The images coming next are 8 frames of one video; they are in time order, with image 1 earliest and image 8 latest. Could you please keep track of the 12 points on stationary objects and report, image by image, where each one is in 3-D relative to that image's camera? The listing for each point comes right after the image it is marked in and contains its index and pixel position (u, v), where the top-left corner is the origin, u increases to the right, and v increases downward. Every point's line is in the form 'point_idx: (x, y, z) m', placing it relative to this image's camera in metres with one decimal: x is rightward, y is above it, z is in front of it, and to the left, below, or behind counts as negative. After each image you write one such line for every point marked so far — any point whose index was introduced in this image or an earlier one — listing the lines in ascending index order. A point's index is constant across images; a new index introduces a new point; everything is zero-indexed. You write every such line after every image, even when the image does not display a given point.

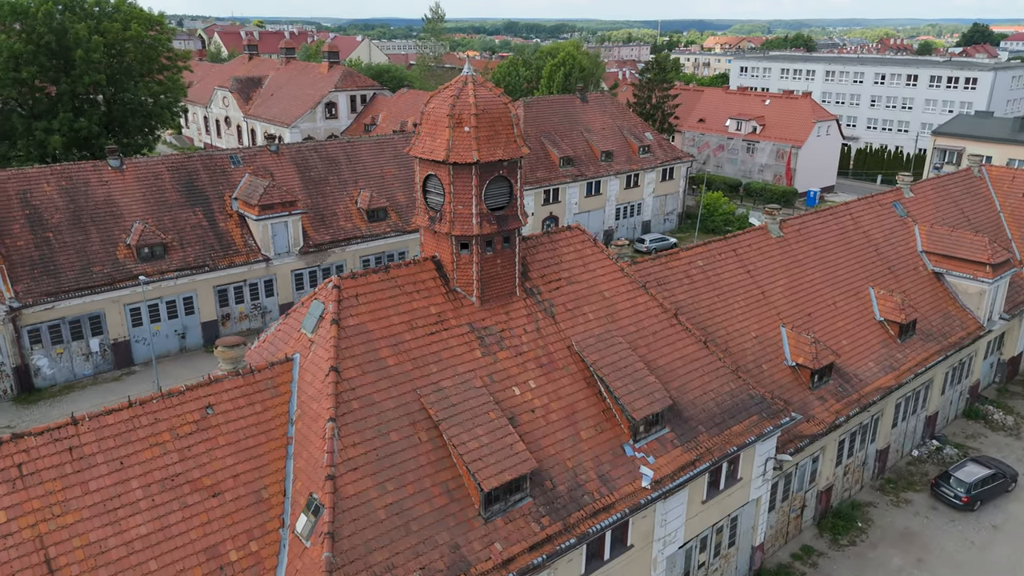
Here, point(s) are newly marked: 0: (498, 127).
0: (-0.3, +3.6, +16.4) m
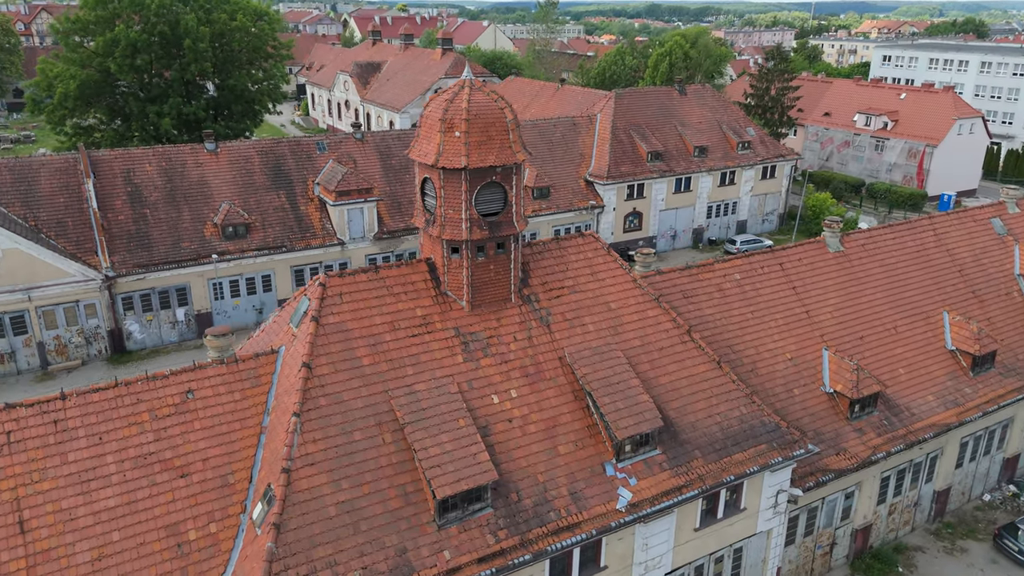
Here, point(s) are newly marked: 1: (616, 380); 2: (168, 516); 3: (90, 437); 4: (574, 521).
0: (-0.4, +3.4, +16.2) m
1: (+2.4, -2.2, +17.4) m
2: (-6.5, -4.3, +14.0) m
3: (-8.0, -2.8, +14.1) m
4: (+1.3, -4.9, +15.4) m
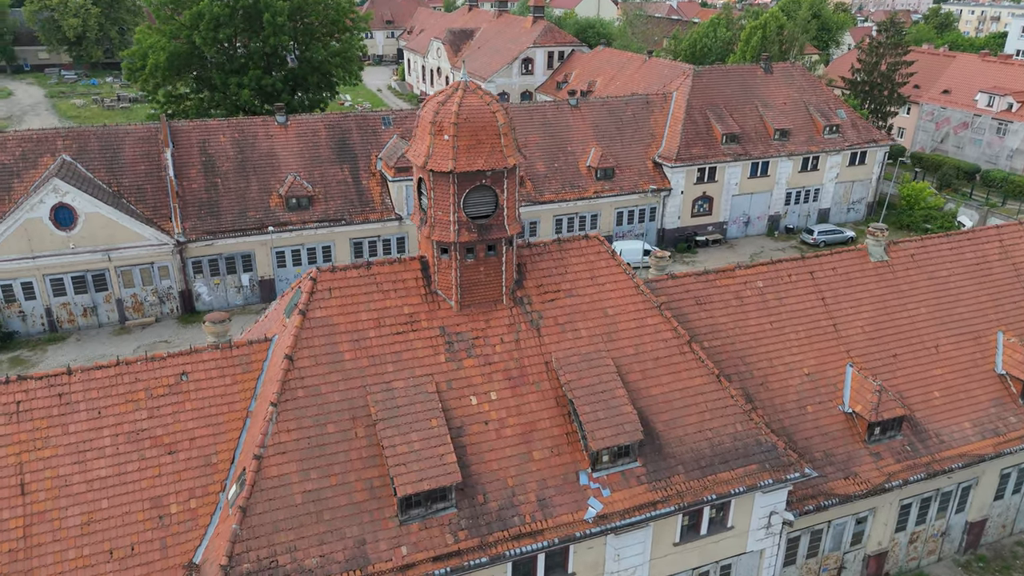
0: (-0.7, +3.3, +16.2) m
1: (+2.1, -2.3, +17.2) m
2: (-7.3, -4.1, +15.2) m
3: (-8.8, -2.5, +15.4) m
4: (+0.5, -5.1, +15.6) m
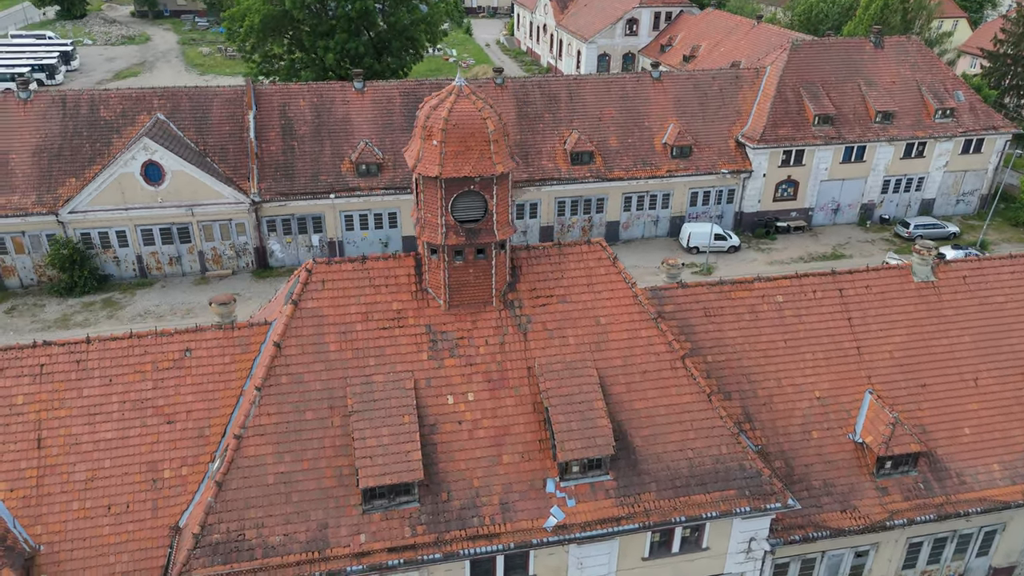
0: (-0.9, +3.2, +16.2) m
1: (+1.6, -2.6, +17.3) m
2: (-8.1, -3.7, +16.7) m
3: (-9.4, -2.1, +17.1) m
4: (-0.4, -5.3, +16.1) m
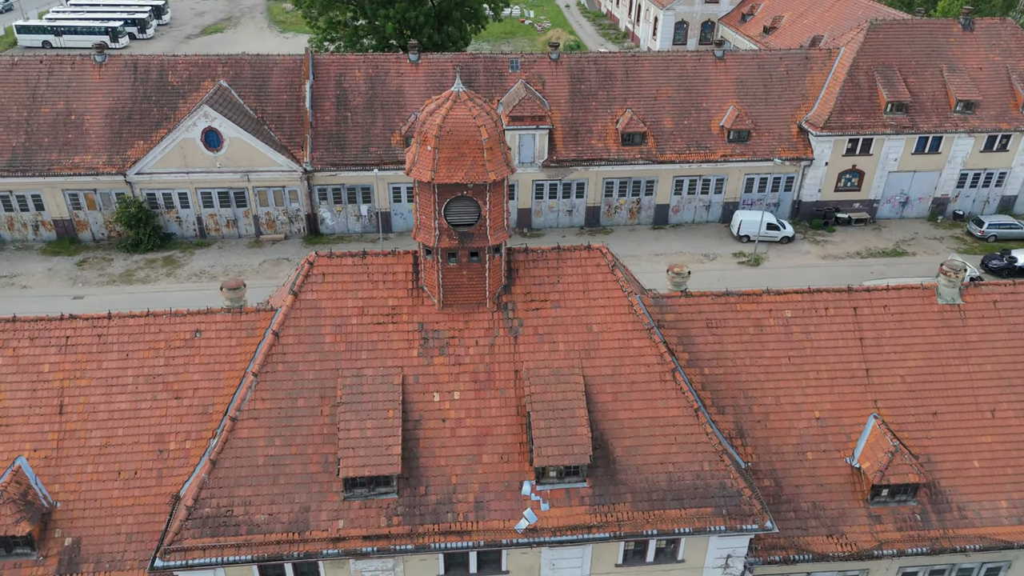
0: (-1.1, +3.1, +16.4) m
1: (+1.2, -2.8, +17.5) m
2: (-8.6, -3.4, +18.0) m
3: (-9.7, -1.6, +18.4) m
4: (-1.0, -5.4, +16.7) m
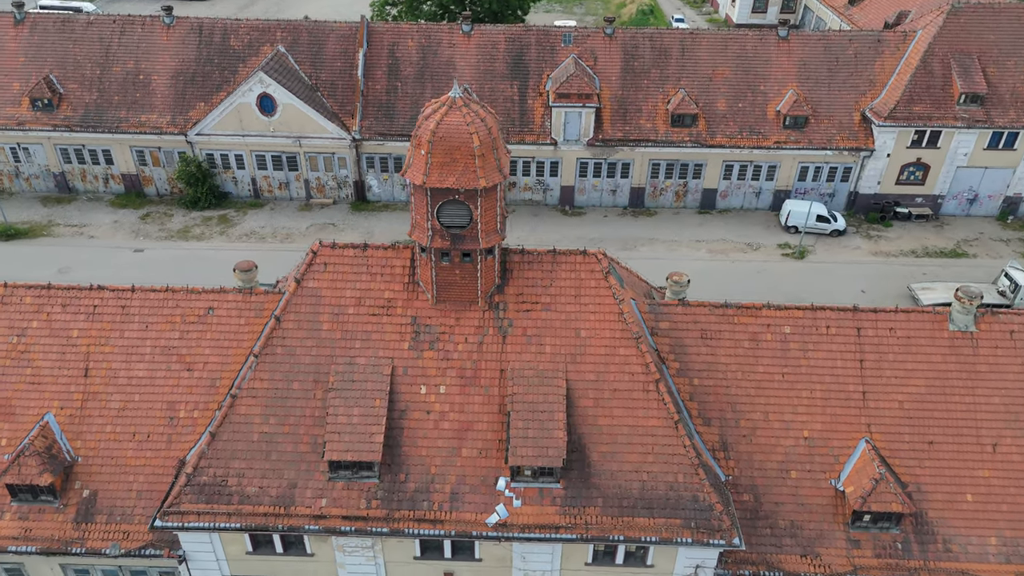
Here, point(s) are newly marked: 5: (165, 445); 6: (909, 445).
0: (-1.3, +3.0, +16.7) m
1: (+0.7, -2.9, +18.0) m
2: (-9.0, -2.8, +19.5) m
3: (-9.9, -1.0, +19.9) m
4: (-1.7, -5.4, +17.5) m
5: (-9.0, -4.1, +19.2) m
6: (+10.2, -4.0, +19.0) m
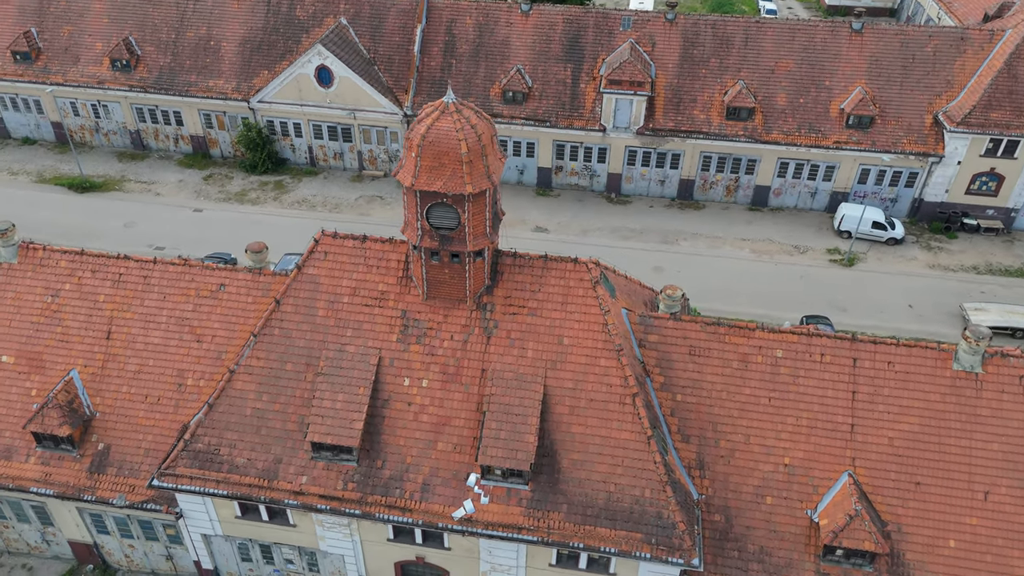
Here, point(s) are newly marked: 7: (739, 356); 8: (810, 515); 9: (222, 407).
0: (-1.6, +2.9, +17.1) m
1: (+0.1, -3.1, +18.4) m
2: (-9.3, -2.1, +20.9) m
3: (-10.1, -0.2, +21.3) m
4: (-2.6, -5.4, +18.3) m
5: (-9.5, -3.4, +20.7) m
6: (+9.5, -4.9, +18.5) m
7: (+6.0, -1.8, +19.4) m
8: (+7.5, -5.7, +18.6) m
9: (-7.6, -3.1, +19.4) m
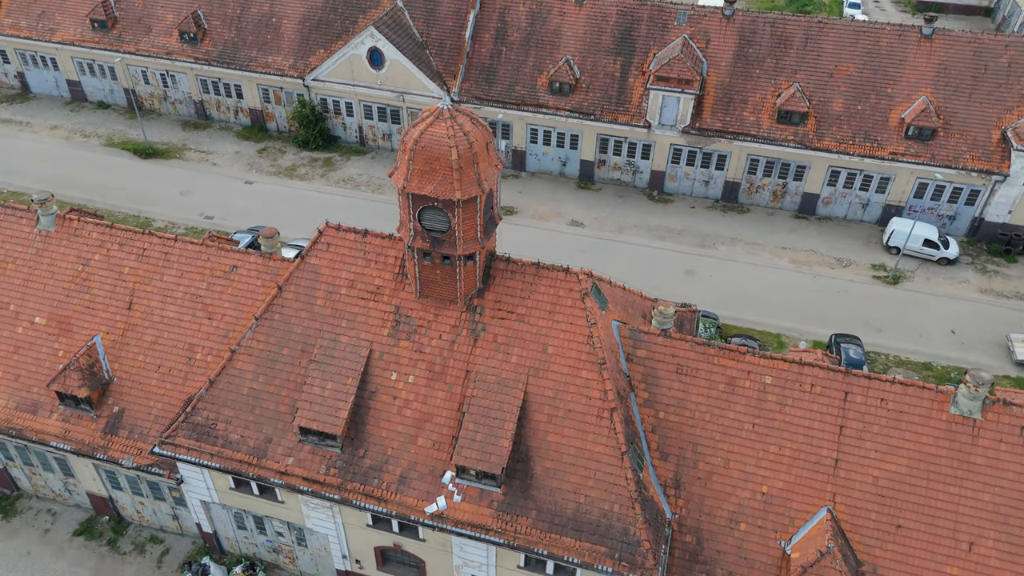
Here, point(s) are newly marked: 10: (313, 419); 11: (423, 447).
0: (-1.8, +2.9, +17.3) m
1: (-0.5, -3.2, +18.7) m
2: (-9.5, -1.5, +22.0) m
3: (-10.1, +0.5, +22.4) m
4: (-3.3, -5.3, +18.9) m
5: (-9.8, -2.7, +21.9) m
6: (+8.8, -5.7, +18.0) m
7: (+5.6, -2.3, +19.1) m
8: (+6.7, -6.4, +18.3) m
9: (-8.0, -2.7, +20.4) m
10: (-5.2, -3.4, +19.3) m
11: (-2.3, -4.1, +19.2) m
